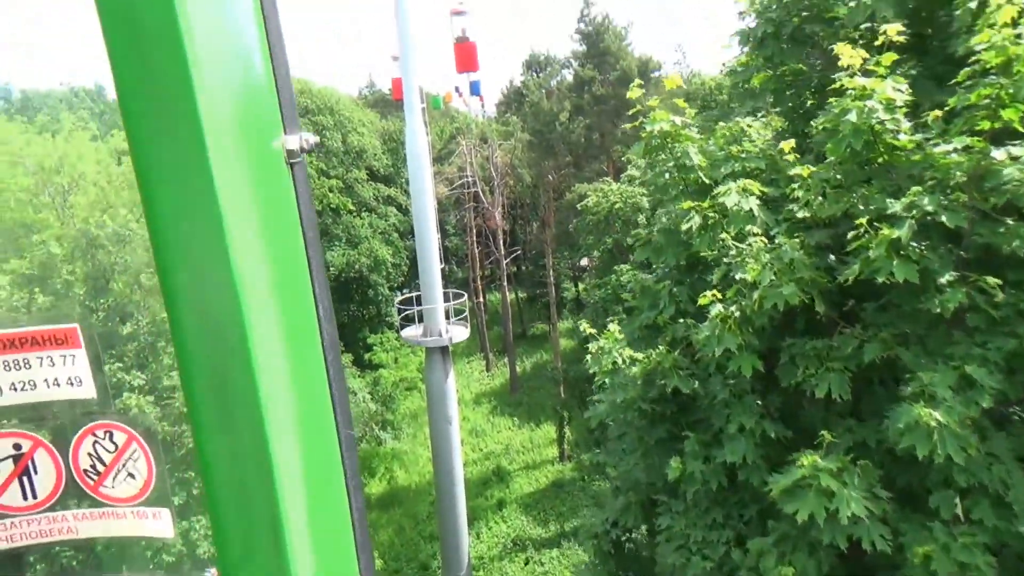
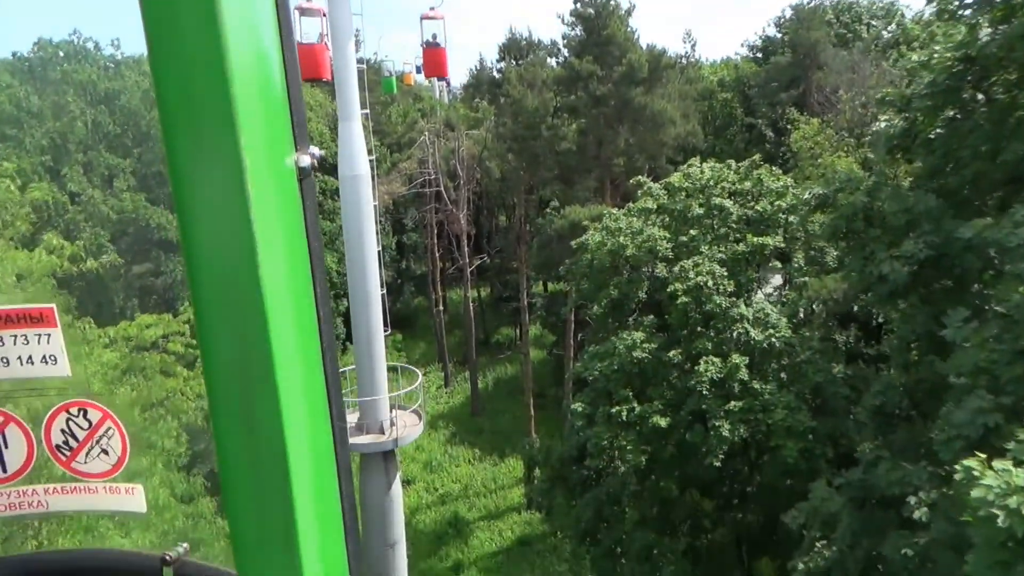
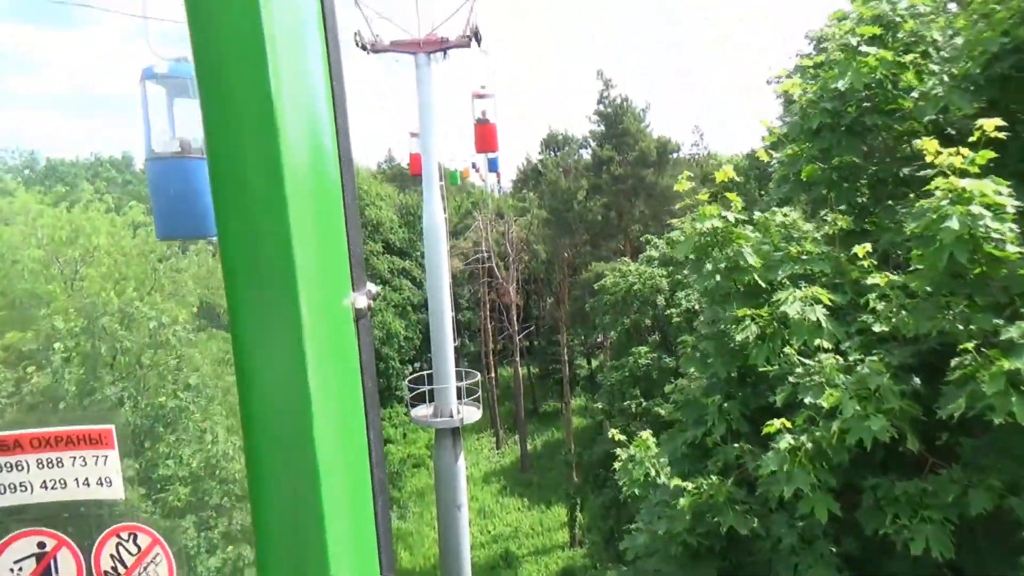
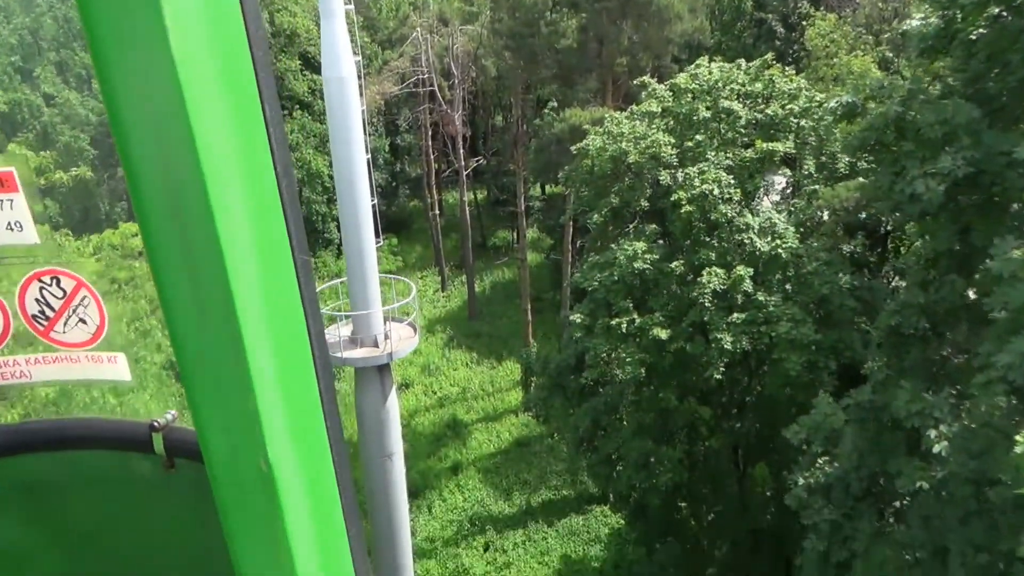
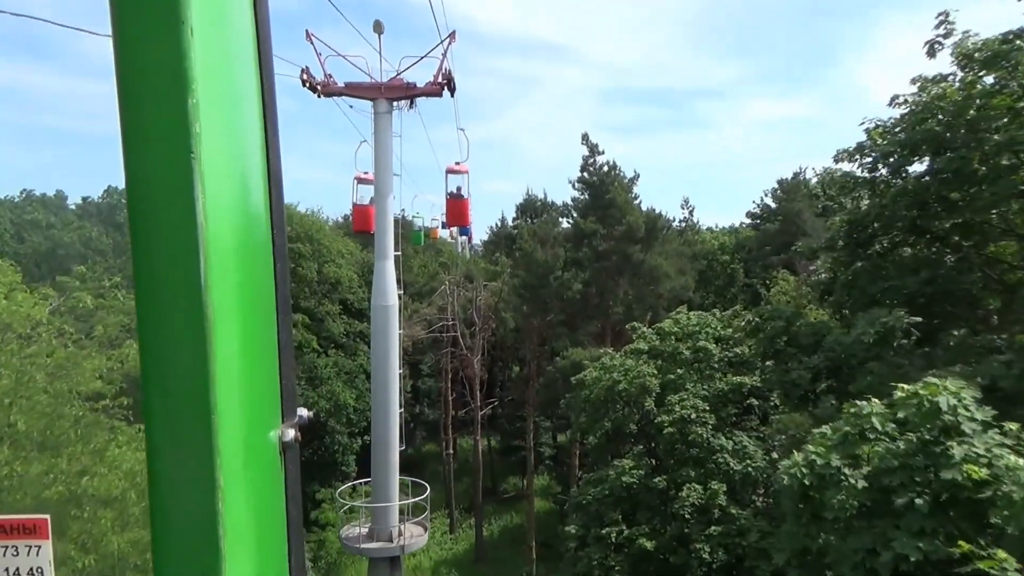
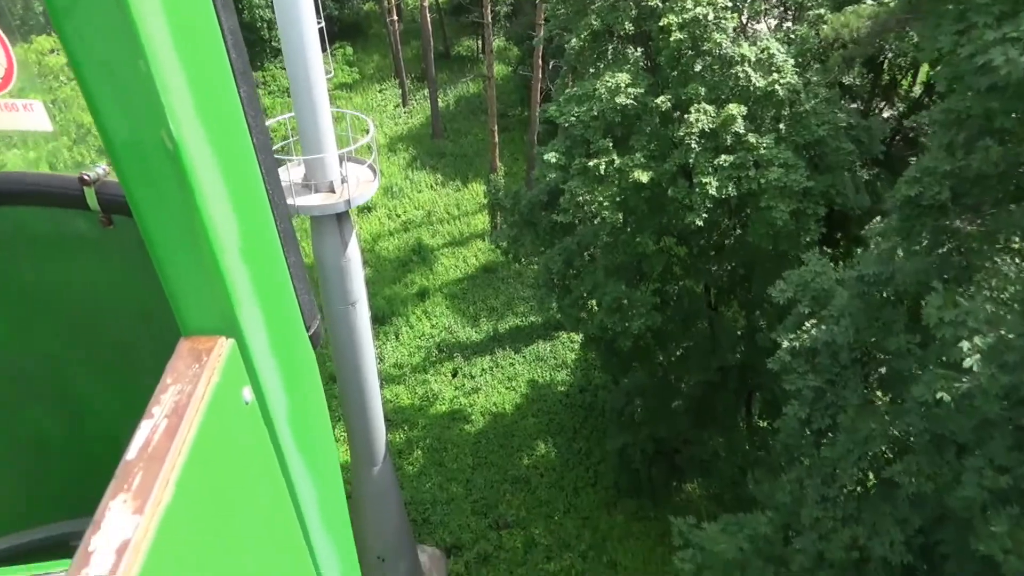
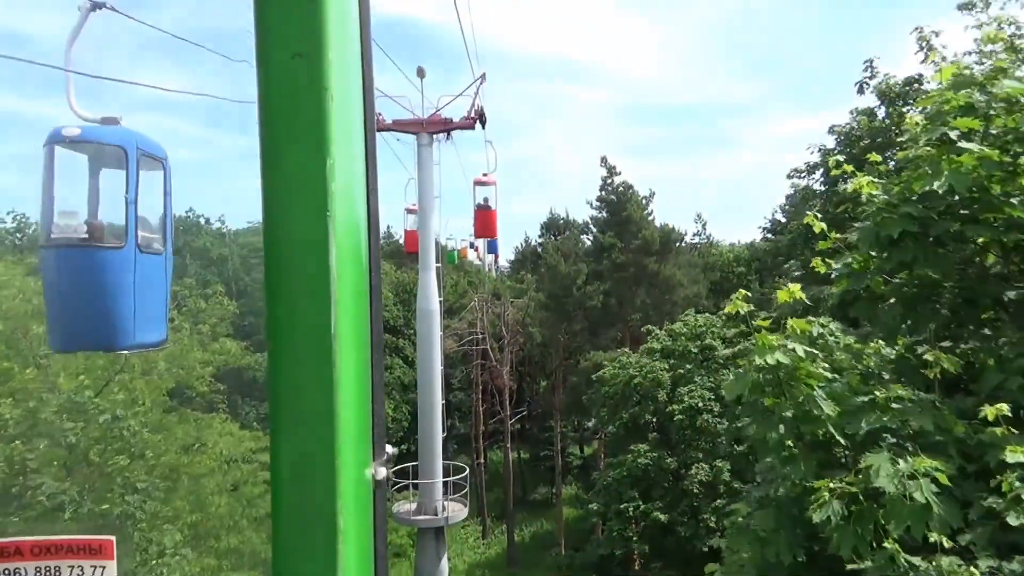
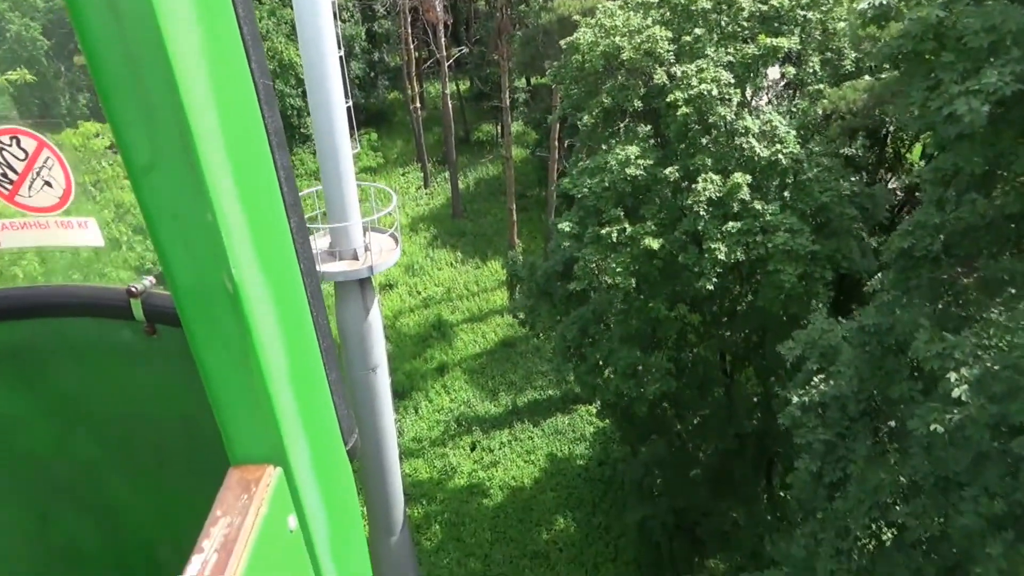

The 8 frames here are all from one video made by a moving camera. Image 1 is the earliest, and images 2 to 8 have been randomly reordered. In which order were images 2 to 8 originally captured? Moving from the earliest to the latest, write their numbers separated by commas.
3, 7, 5, 2, 4, 8, 6
